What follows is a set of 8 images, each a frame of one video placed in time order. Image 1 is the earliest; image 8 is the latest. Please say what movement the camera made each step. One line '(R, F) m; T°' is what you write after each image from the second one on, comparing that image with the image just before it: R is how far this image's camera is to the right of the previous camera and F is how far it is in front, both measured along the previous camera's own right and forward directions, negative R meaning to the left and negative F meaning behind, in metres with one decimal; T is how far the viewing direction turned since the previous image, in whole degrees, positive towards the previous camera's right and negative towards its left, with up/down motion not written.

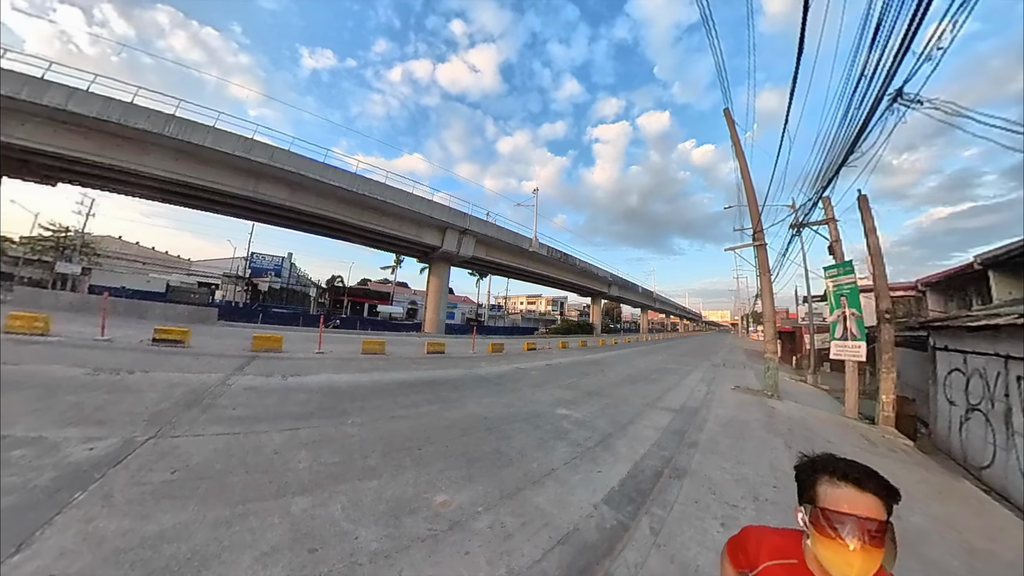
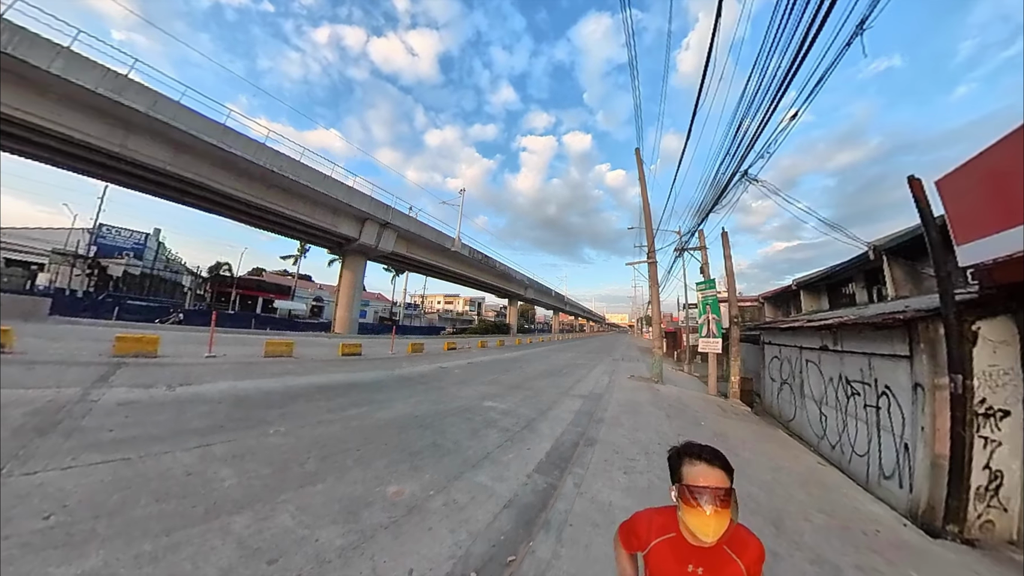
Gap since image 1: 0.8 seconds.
(-0.4, -0.3) m; +15°
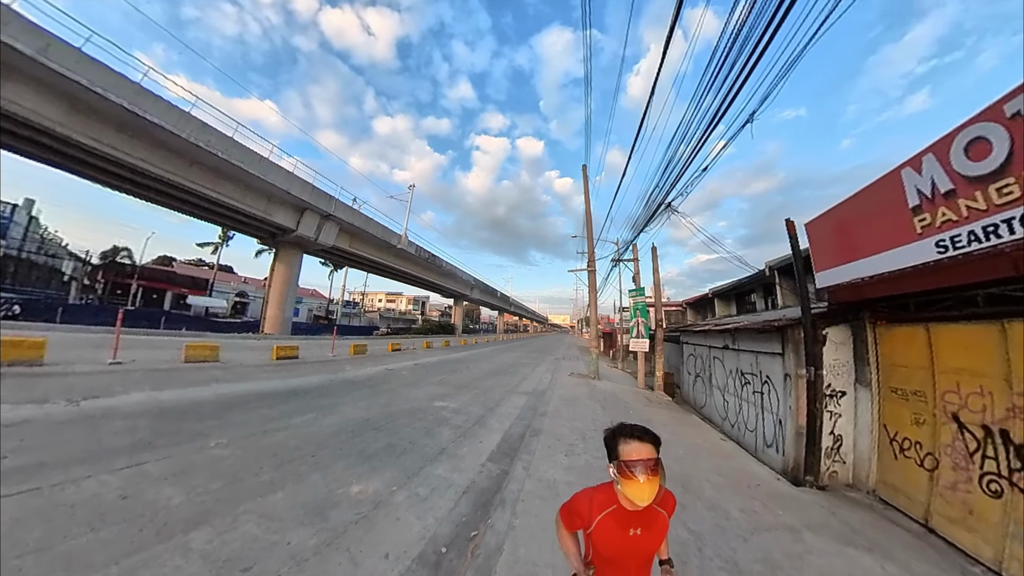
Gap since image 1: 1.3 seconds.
(-0.2, -0.3) m; +10°
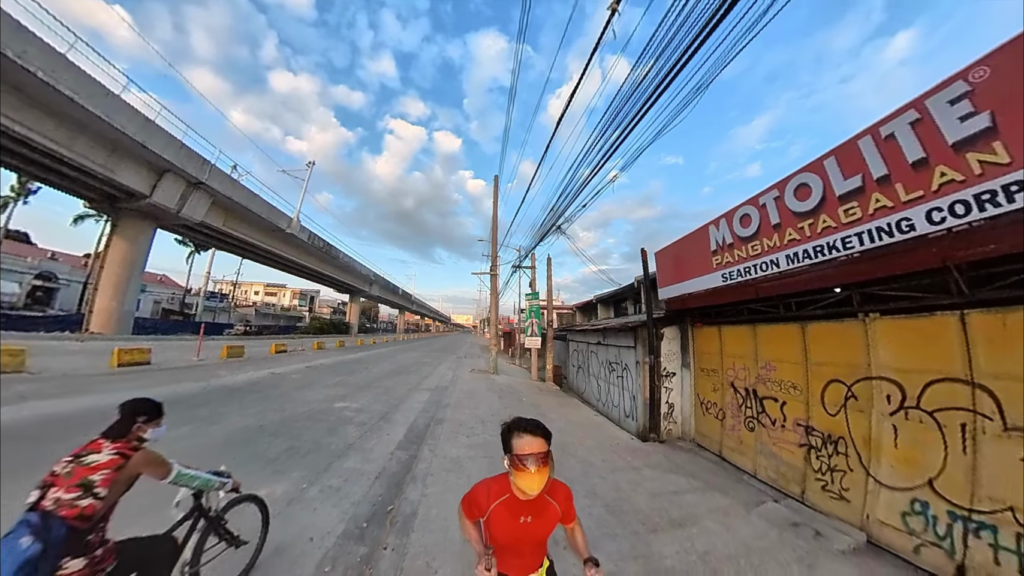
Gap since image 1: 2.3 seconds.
(-0.2, -0.5) m; +17°
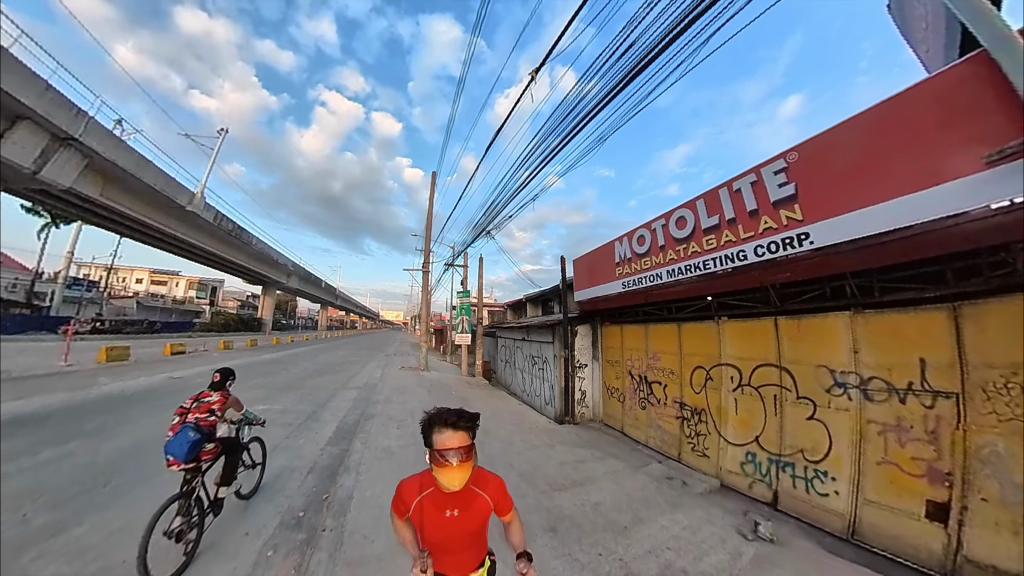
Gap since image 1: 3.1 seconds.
(0.0, -0.4) m; +11°
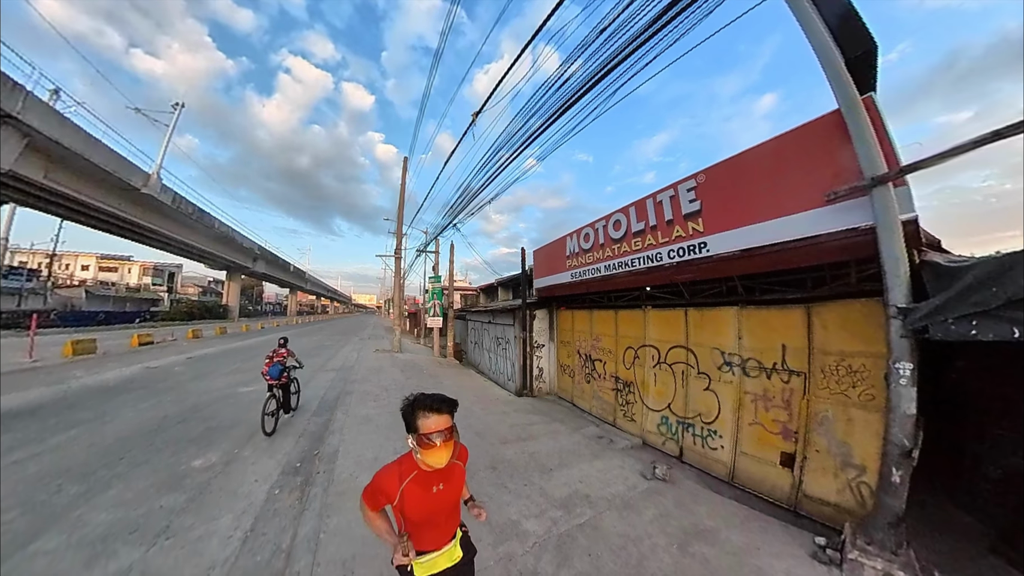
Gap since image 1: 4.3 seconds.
(+0.2, -0.7) m; +4°
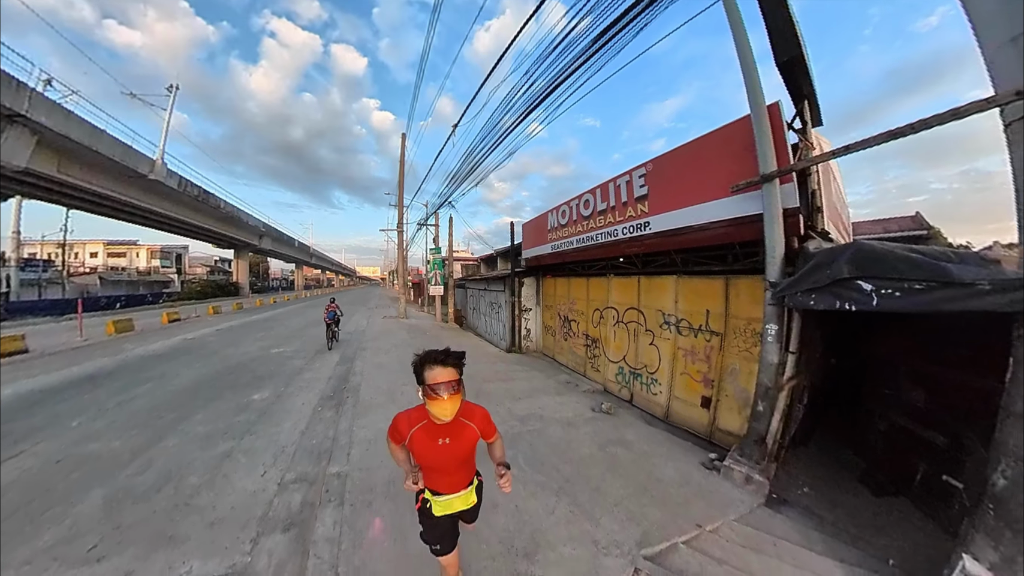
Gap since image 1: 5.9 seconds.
(+0.4, -1.0) m; -1°
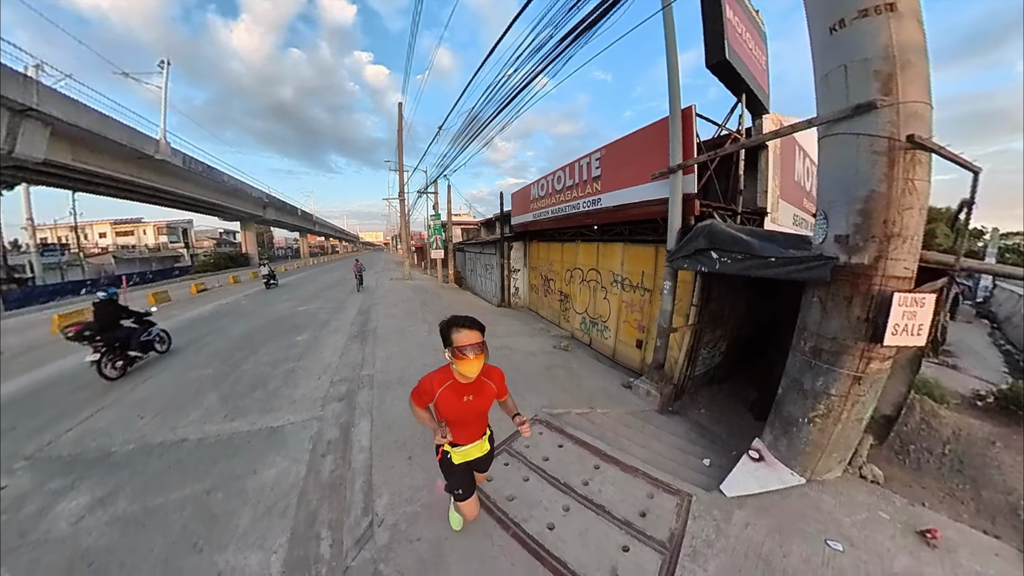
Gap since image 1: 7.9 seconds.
(+0.6, -1.4) m; -1°
